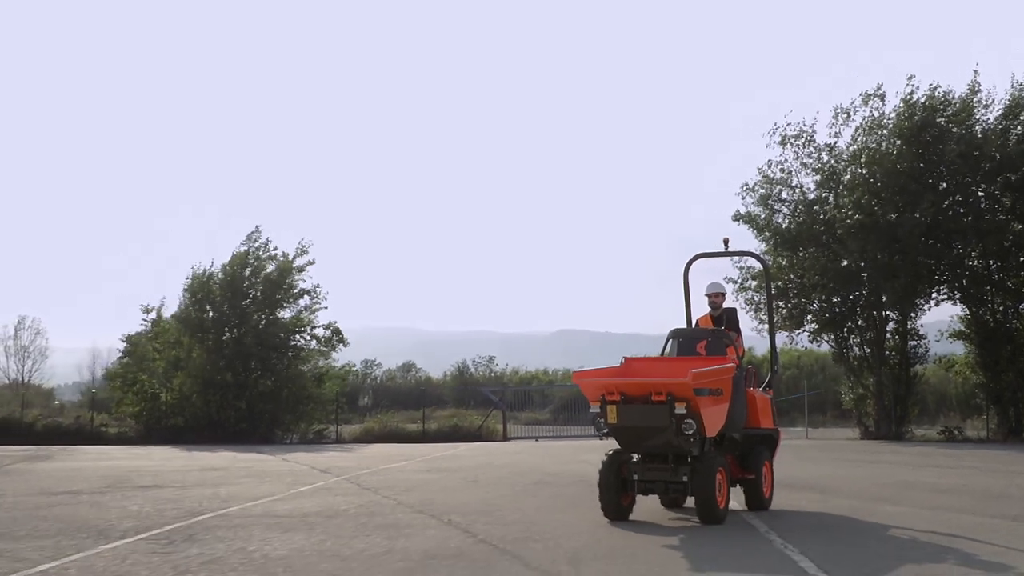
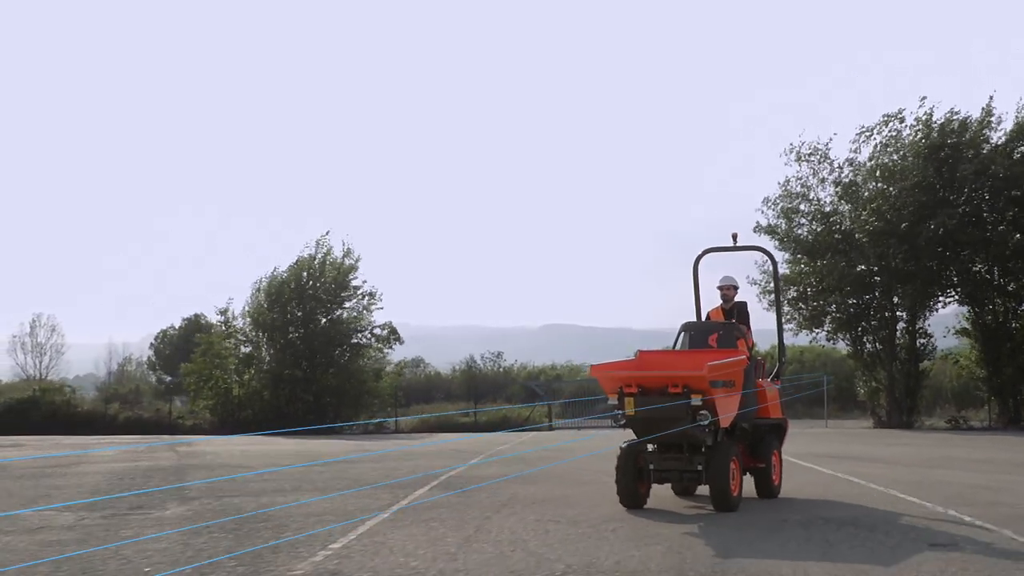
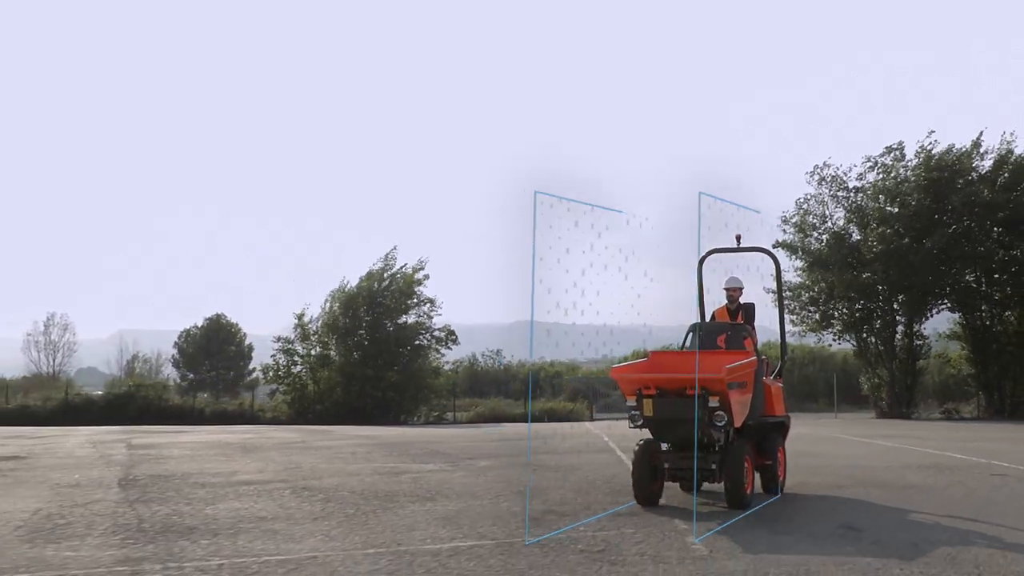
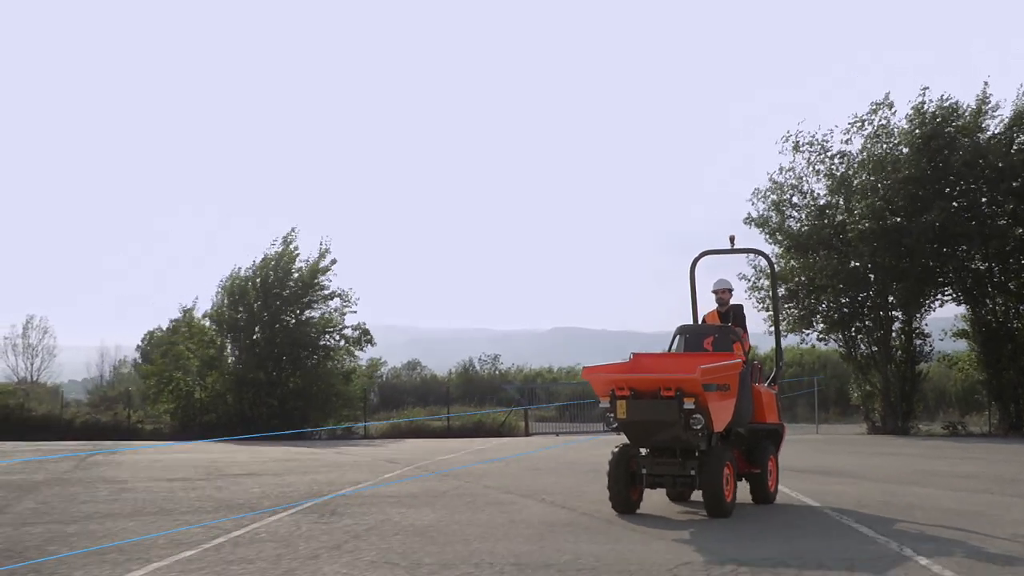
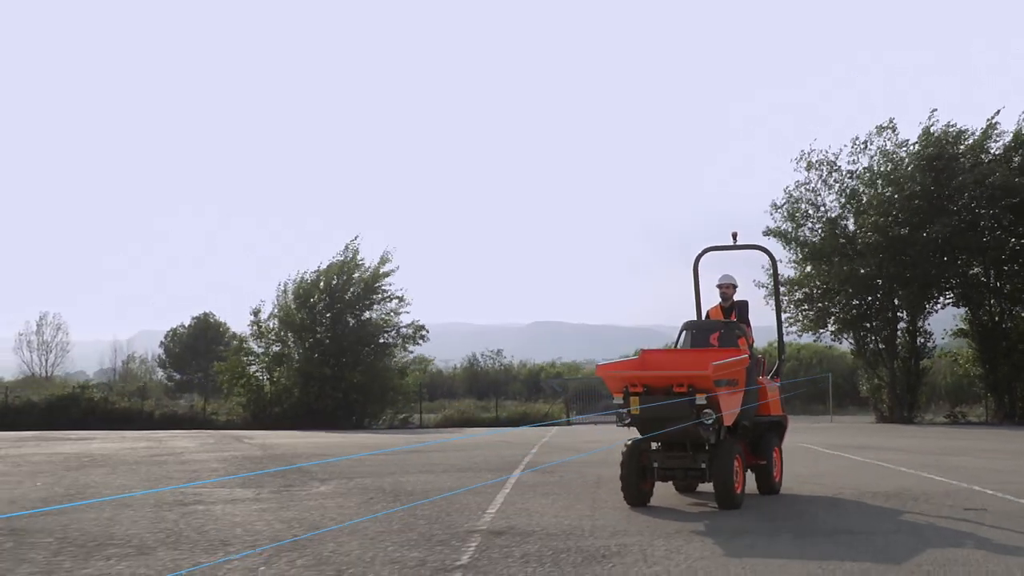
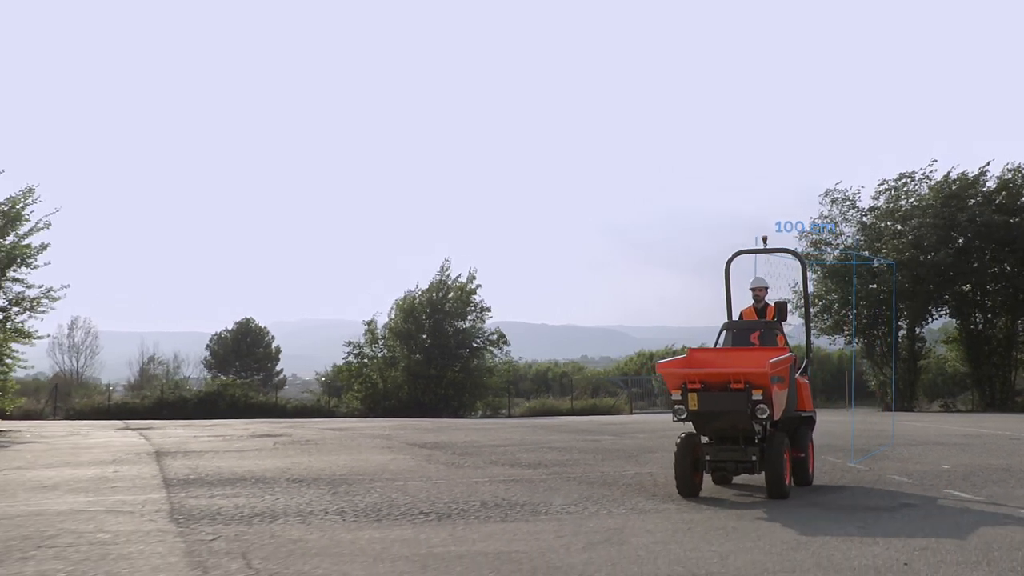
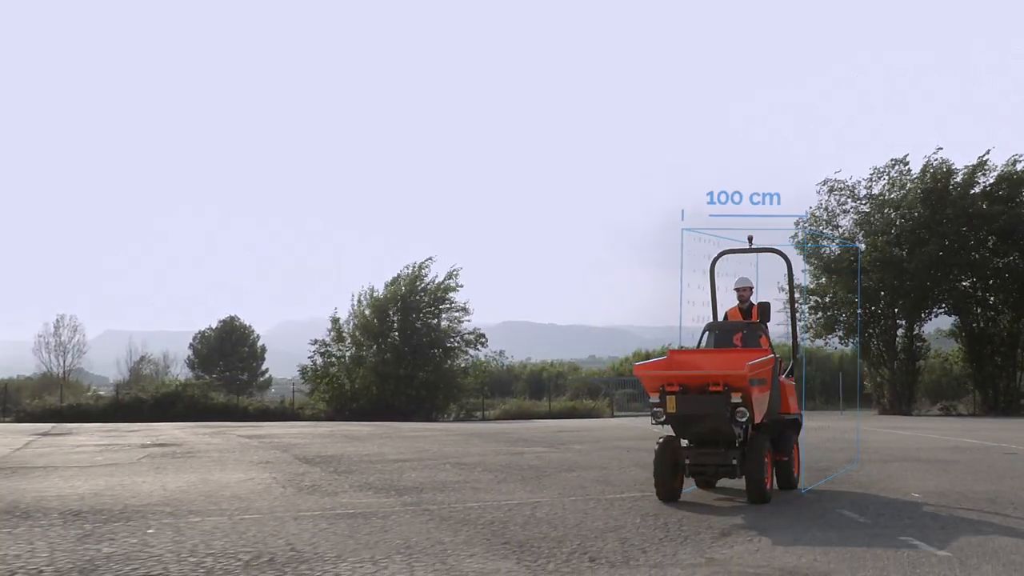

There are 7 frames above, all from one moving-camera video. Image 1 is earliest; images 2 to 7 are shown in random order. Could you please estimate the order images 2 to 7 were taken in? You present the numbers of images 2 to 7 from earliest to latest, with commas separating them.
4, 2, 5, 3, 7, 6
